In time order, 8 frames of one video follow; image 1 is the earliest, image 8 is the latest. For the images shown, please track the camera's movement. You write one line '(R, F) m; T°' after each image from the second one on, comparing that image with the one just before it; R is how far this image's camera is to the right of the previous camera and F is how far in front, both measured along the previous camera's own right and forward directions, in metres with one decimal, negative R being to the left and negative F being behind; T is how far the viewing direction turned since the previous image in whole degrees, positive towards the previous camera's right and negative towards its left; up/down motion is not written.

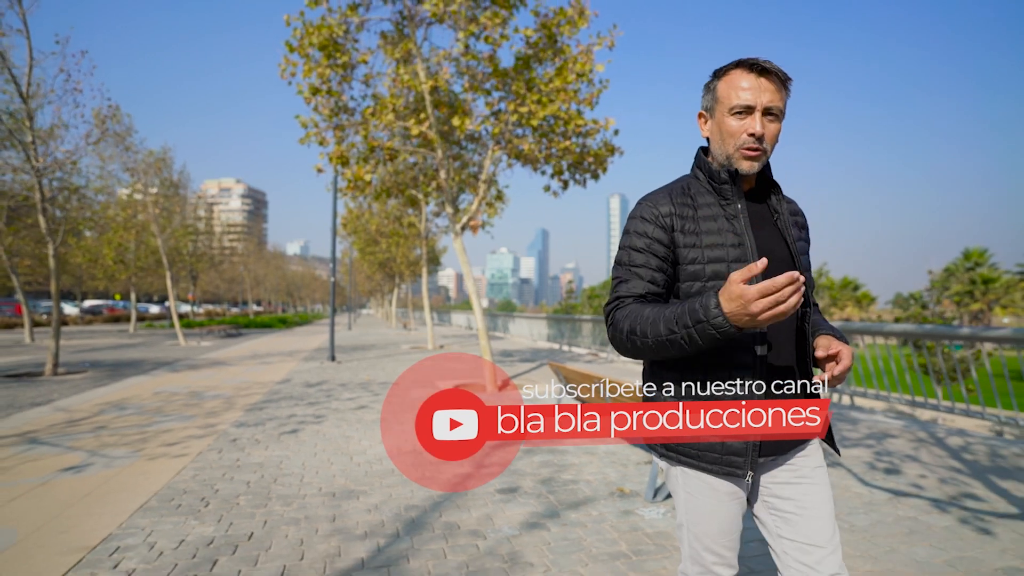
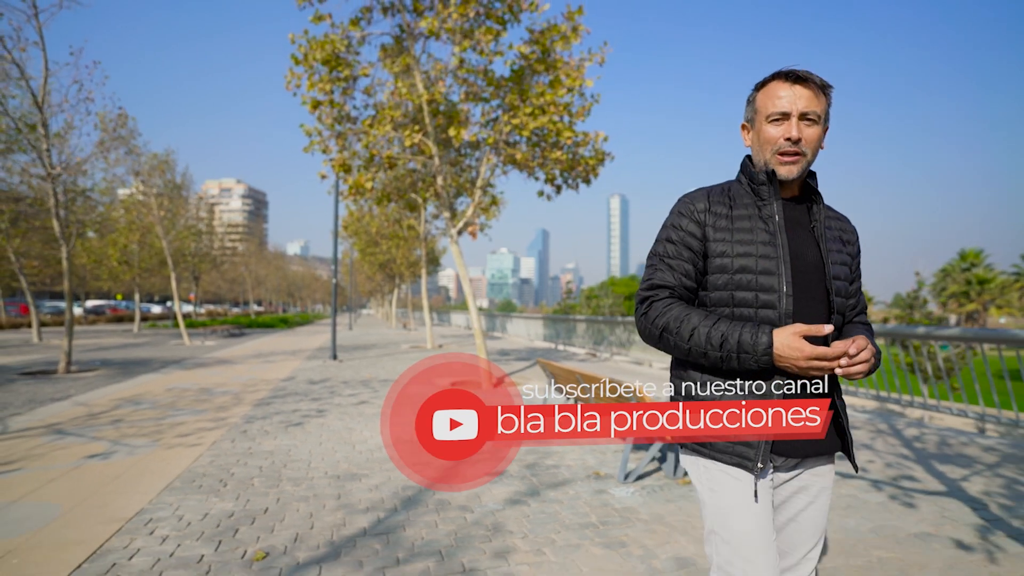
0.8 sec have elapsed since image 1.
(+0.1, -0.6) m; 0°
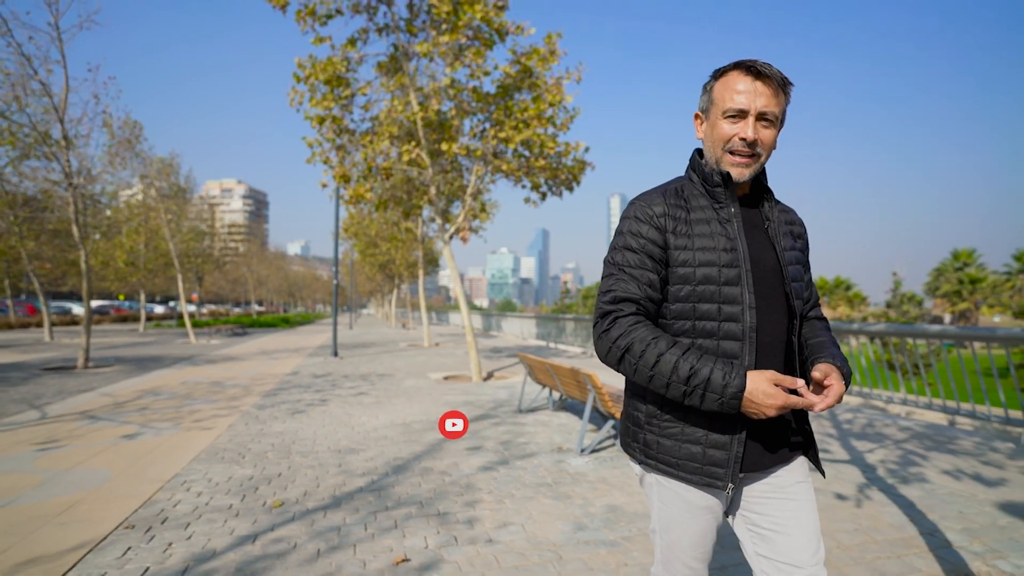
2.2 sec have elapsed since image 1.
(+0.3, -1.0) m; 0°
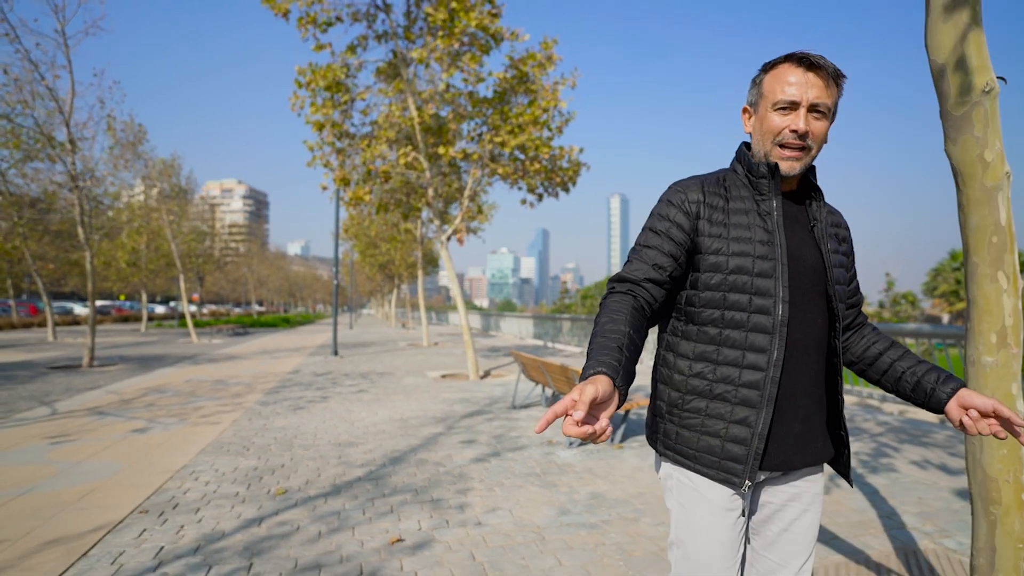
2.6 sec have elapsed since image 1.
(+0.1, -0.3) m; 0°
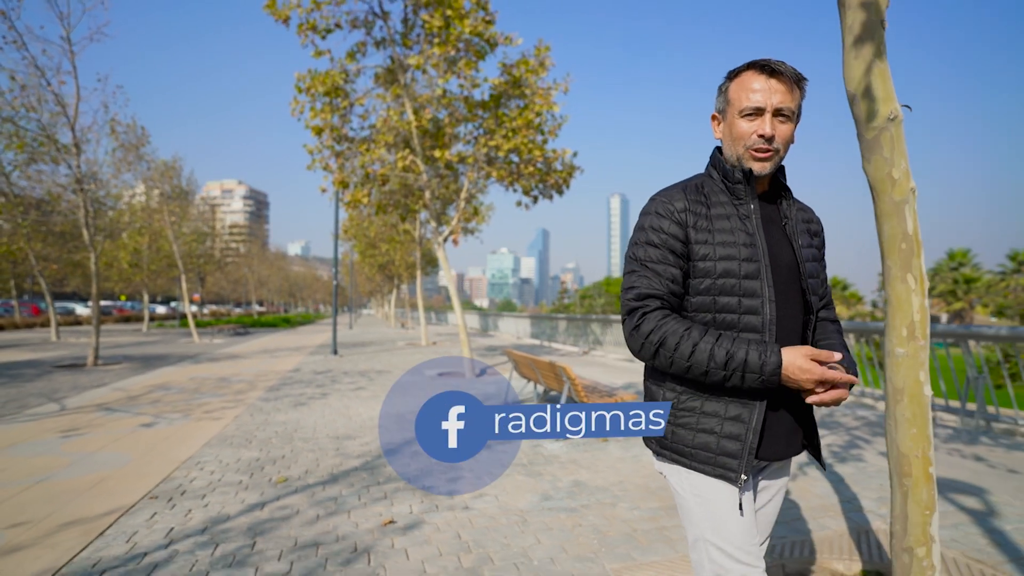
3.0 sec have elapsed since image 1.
(+0.1, -0.3) m; 0°
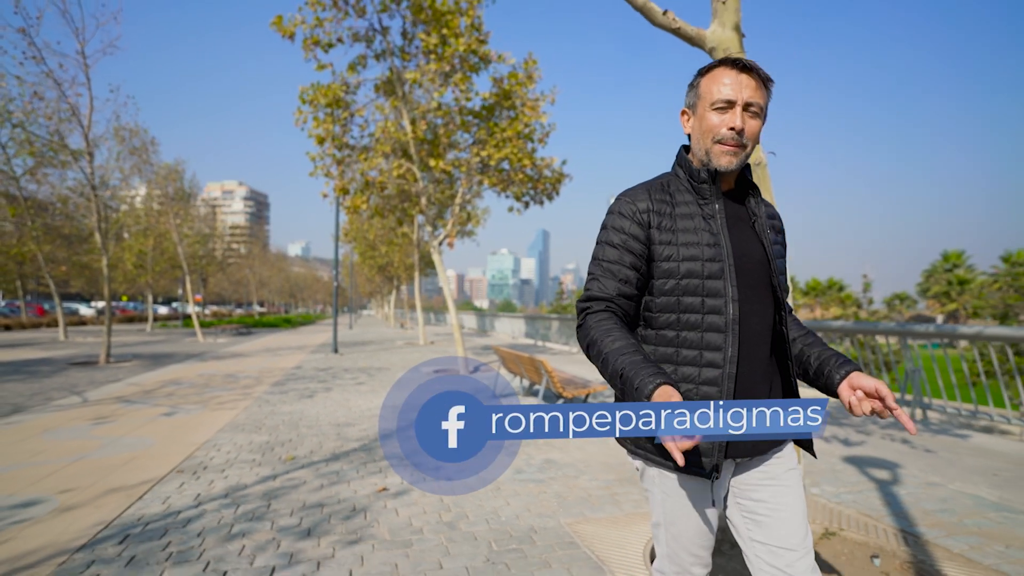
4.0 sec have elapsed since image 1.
(+0.2, -0.8) m; 0°
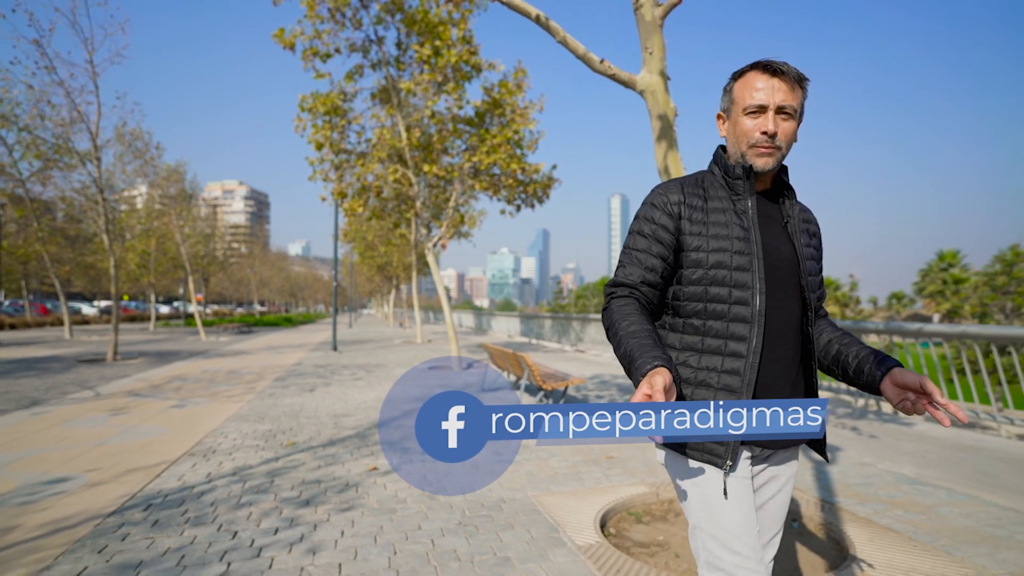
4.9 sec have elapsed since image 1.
(+0.2, -0.6) m; 0°
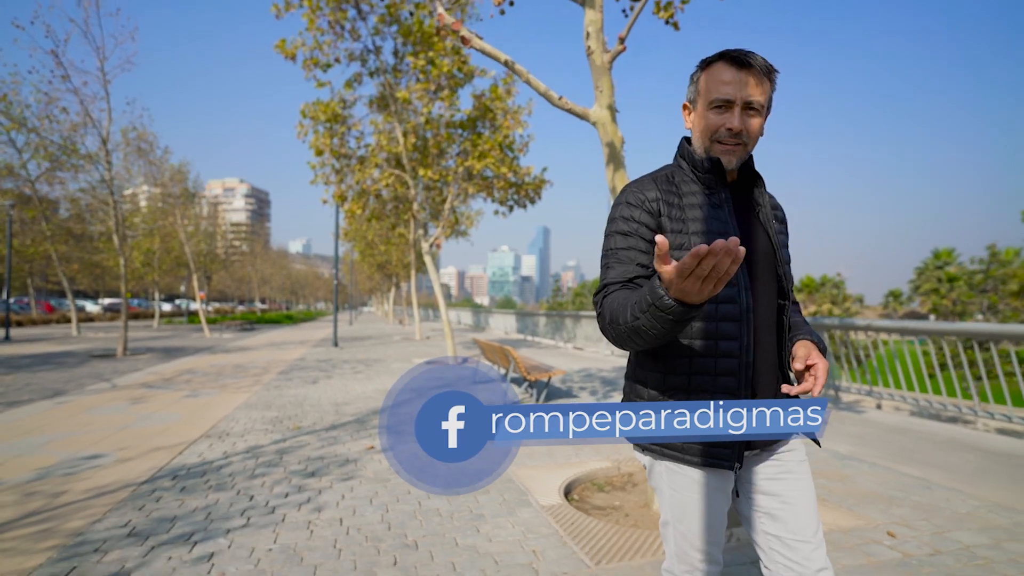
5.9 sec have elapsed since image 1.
(+0.2, -0.7) m; 0°
